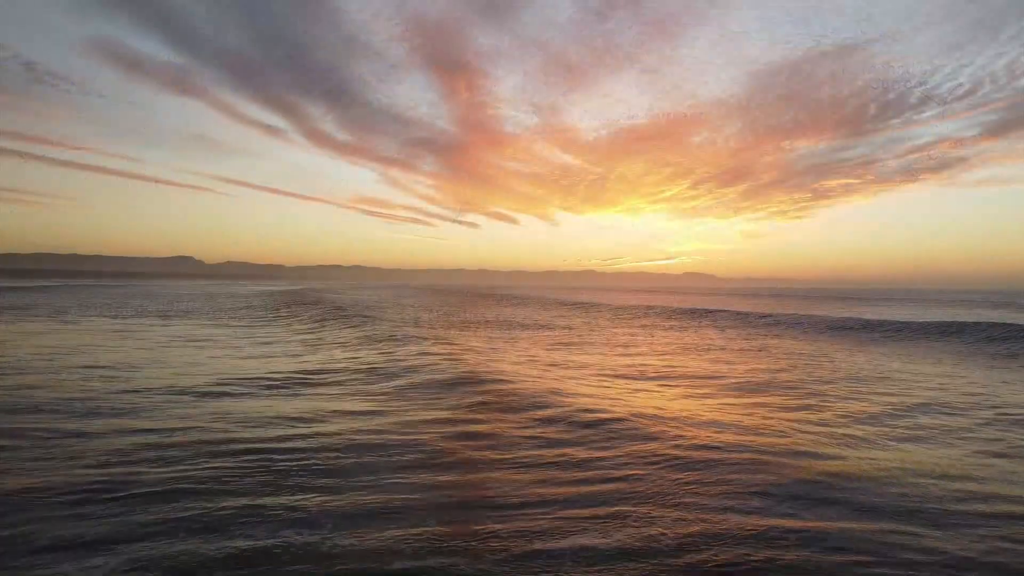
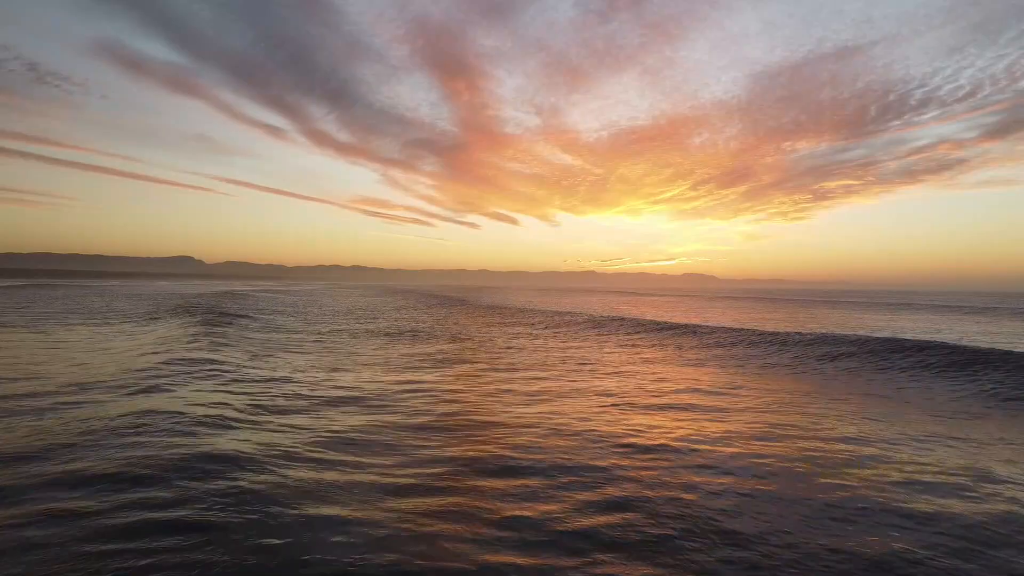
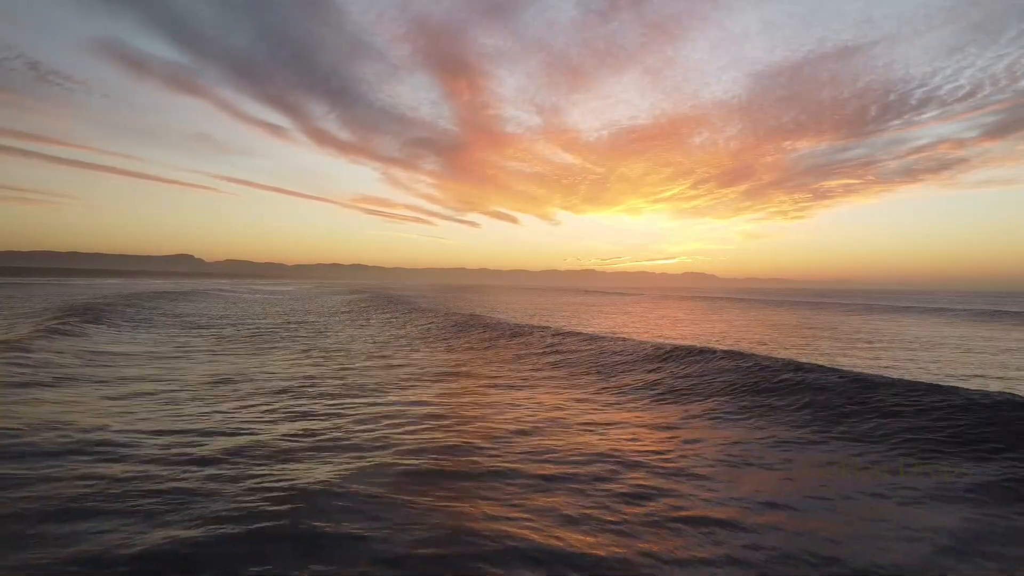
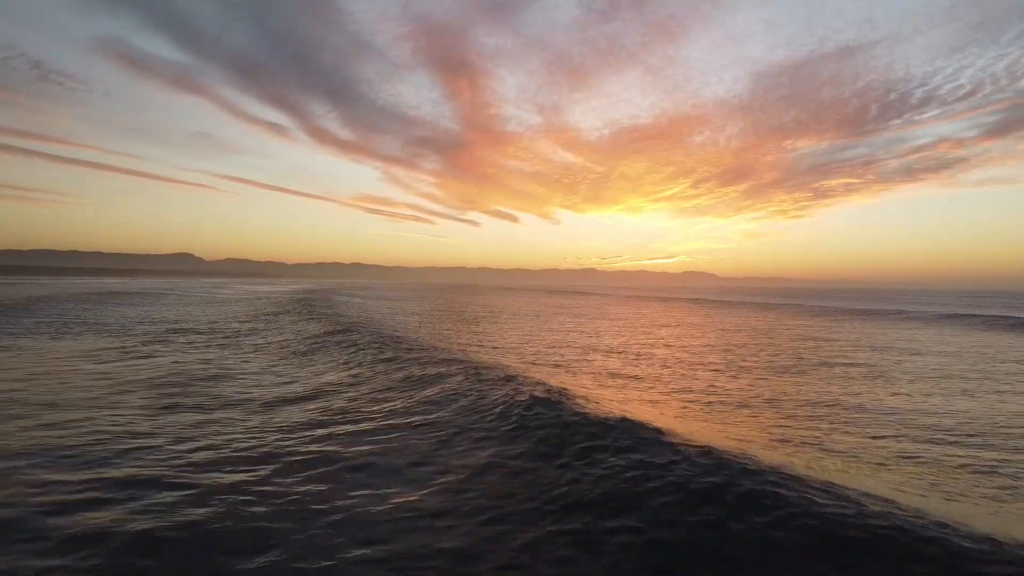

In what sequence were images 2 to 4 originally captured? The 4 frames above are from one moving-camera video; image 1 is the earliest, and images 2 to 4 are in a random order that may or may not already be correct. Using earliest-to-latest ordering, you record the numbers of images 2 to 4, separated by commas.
2, 3, 4
